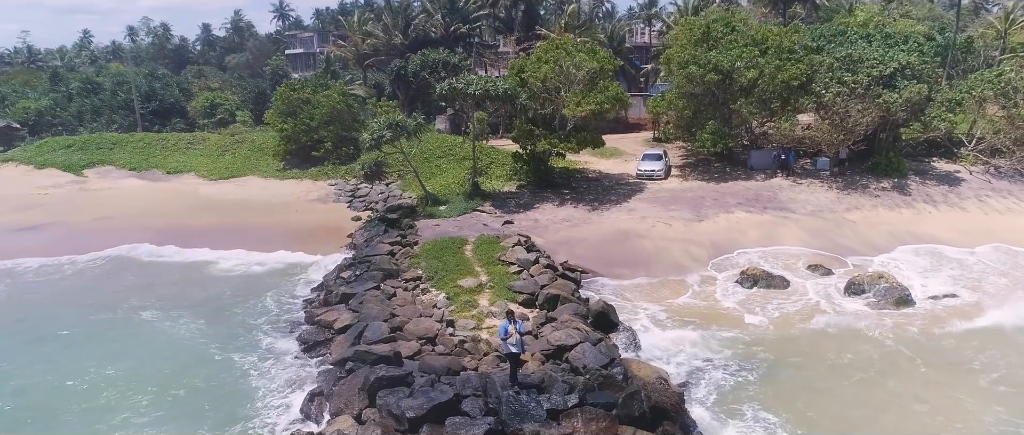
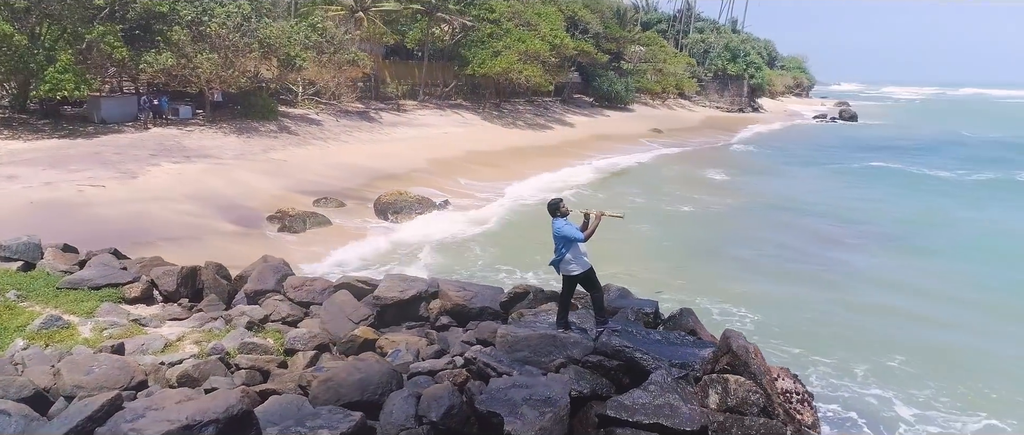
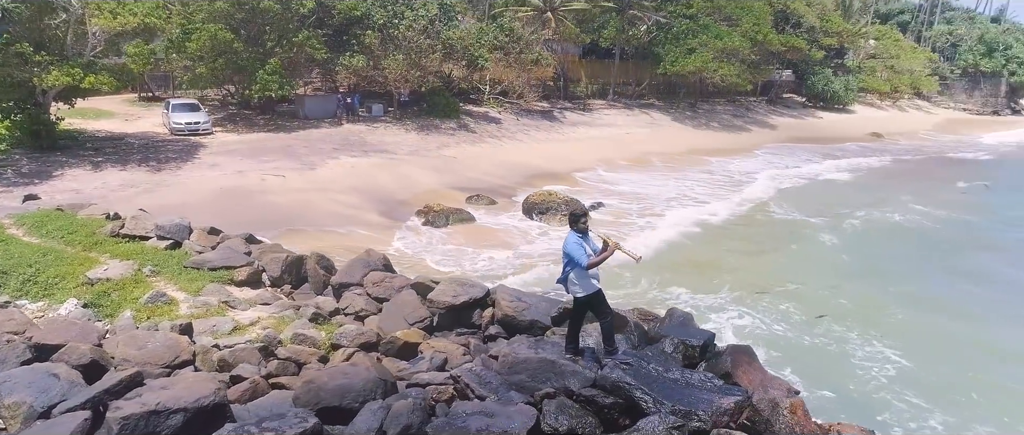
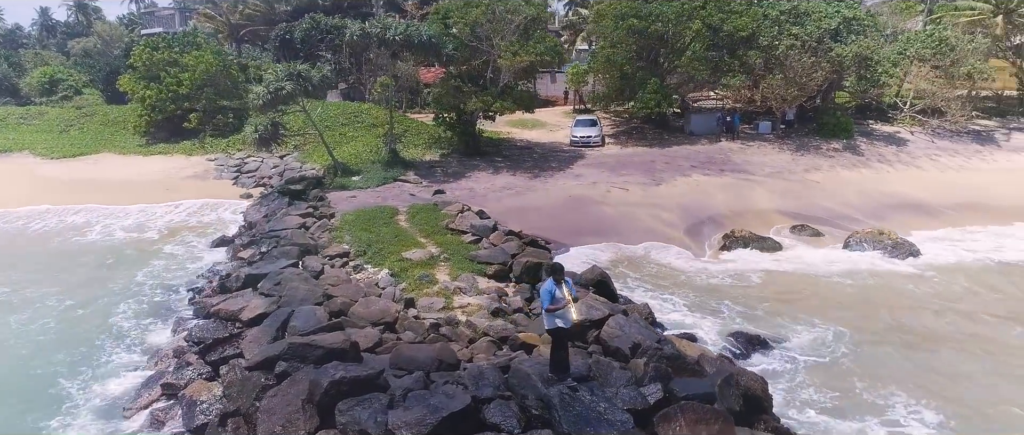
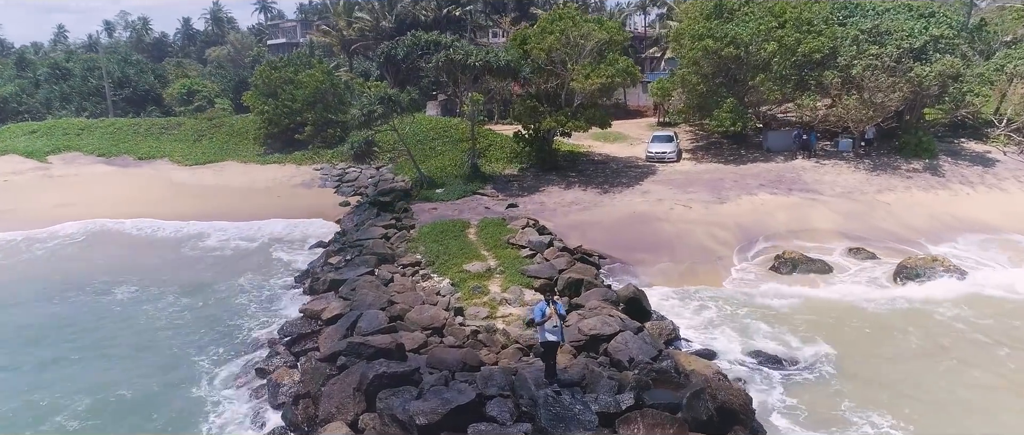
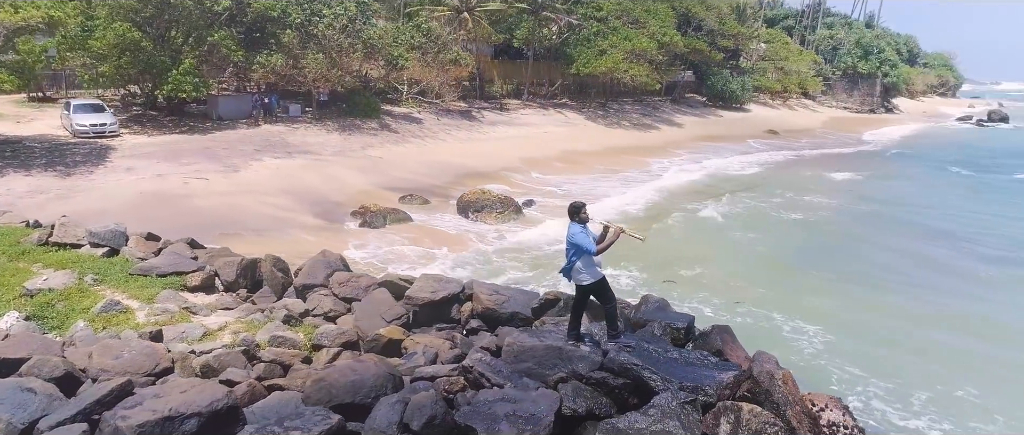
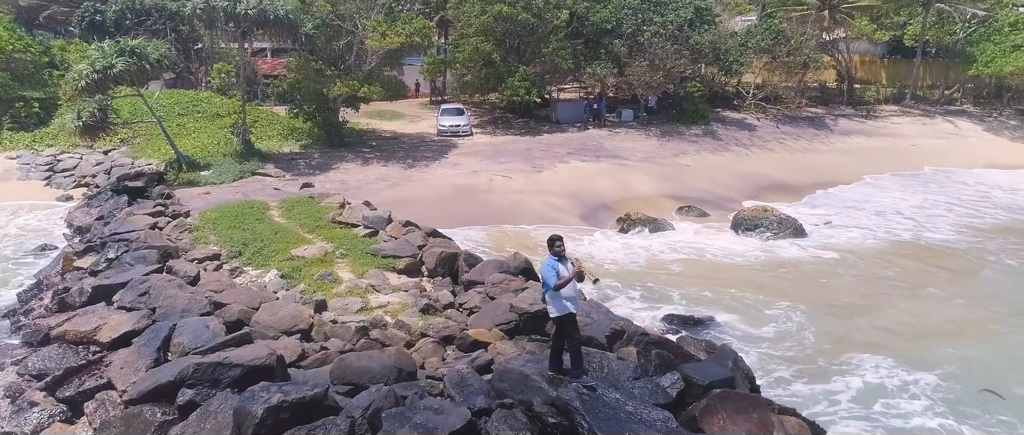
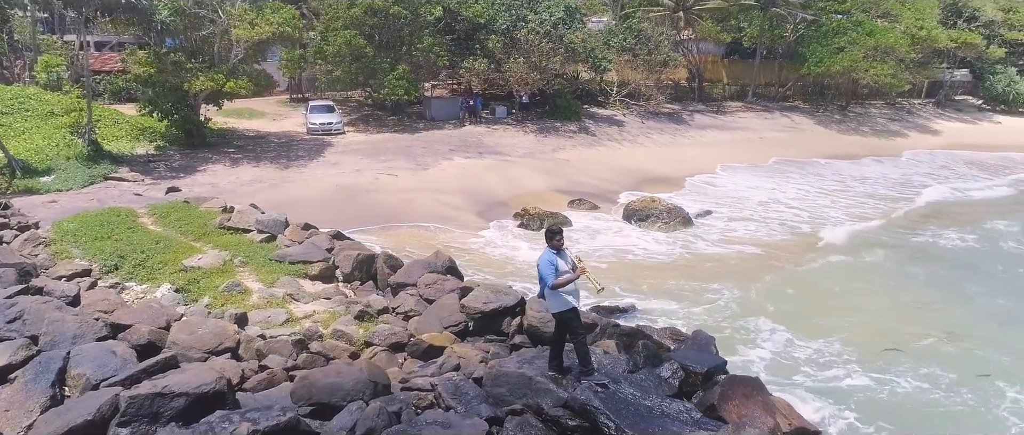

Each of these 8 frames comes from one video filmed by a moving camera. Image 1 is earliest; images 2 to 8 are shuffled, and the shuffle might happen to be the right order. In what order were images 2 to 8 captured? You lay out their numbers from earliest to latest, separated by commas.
5, 4, 7, 8, 3, 6, 2
